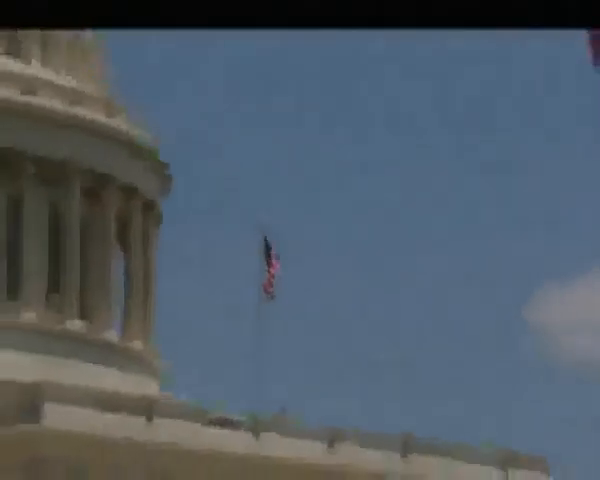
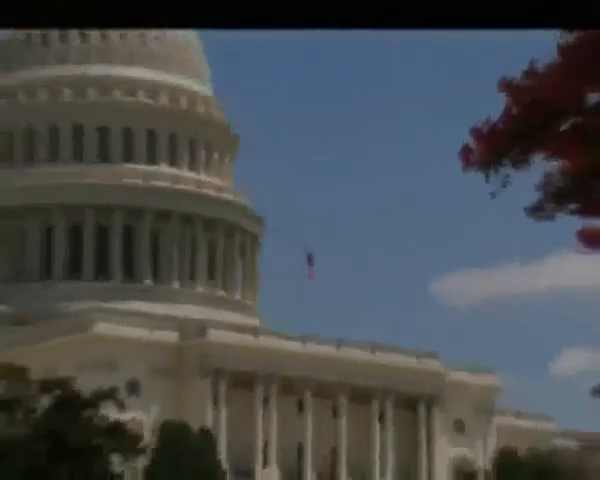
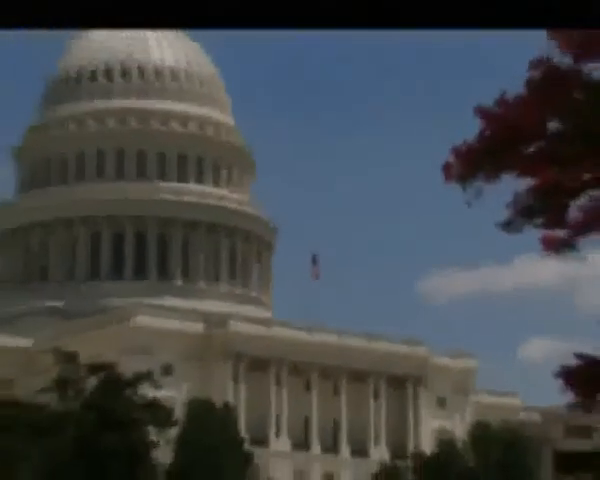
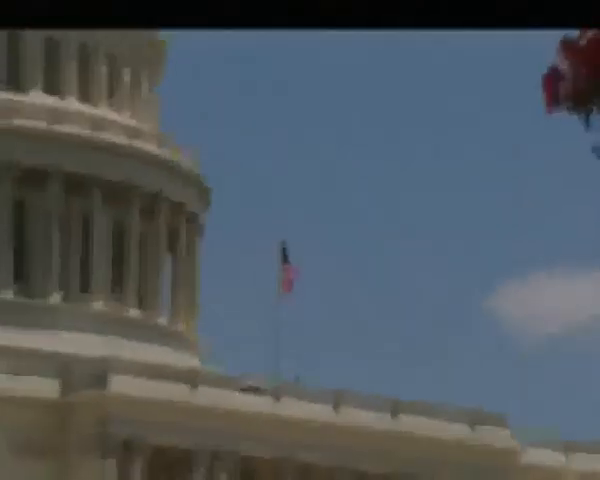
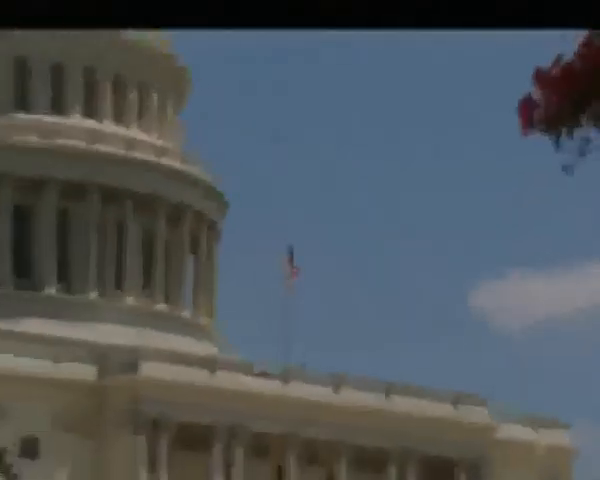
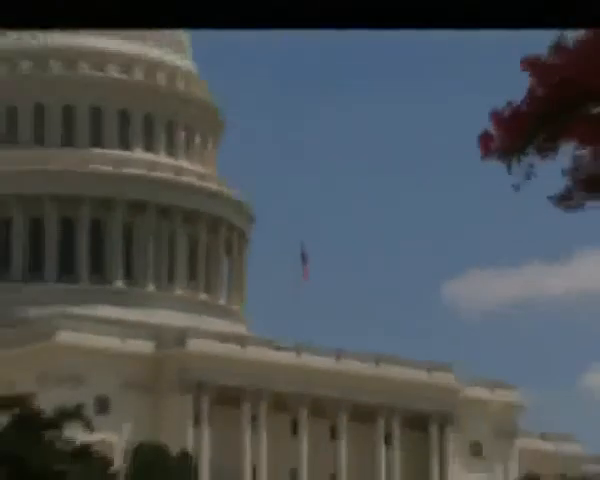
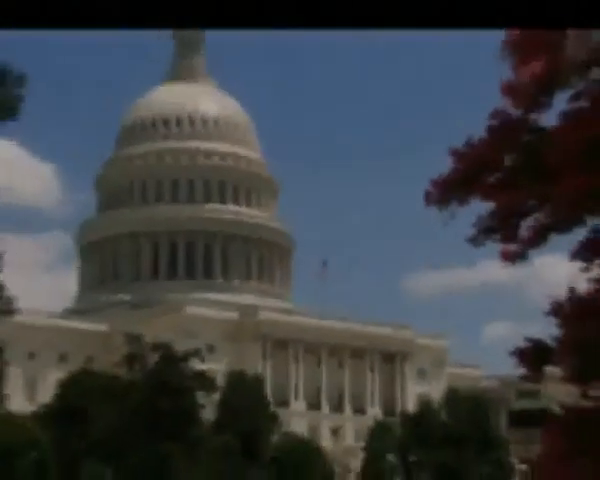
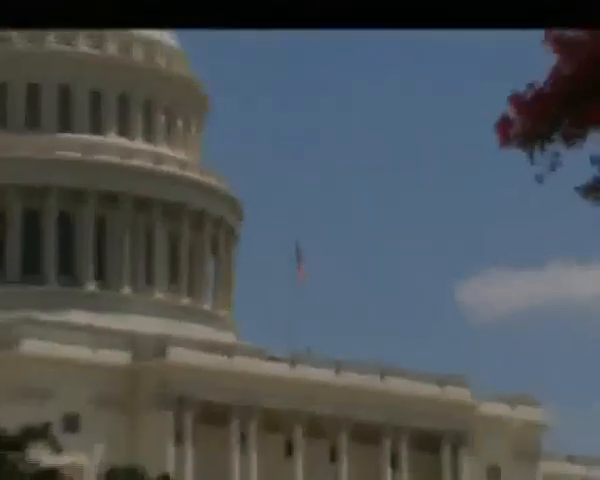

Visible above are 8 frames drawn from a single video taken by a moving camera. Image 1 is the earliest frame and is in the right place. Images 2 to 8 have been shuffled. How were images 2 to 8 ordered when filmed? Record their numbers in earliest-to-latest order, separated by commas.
4, 5, 8, 6, 2, 3, 7
